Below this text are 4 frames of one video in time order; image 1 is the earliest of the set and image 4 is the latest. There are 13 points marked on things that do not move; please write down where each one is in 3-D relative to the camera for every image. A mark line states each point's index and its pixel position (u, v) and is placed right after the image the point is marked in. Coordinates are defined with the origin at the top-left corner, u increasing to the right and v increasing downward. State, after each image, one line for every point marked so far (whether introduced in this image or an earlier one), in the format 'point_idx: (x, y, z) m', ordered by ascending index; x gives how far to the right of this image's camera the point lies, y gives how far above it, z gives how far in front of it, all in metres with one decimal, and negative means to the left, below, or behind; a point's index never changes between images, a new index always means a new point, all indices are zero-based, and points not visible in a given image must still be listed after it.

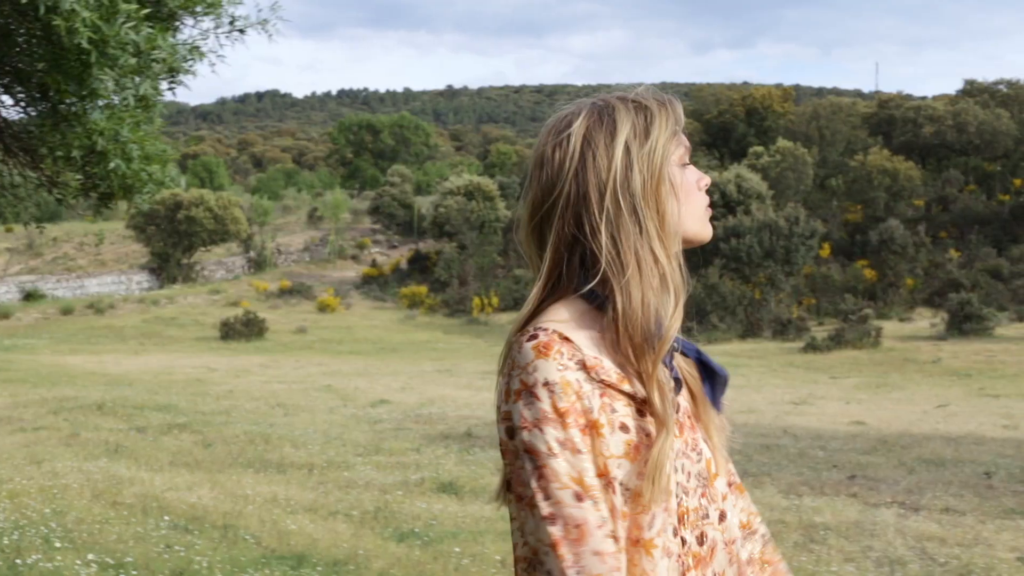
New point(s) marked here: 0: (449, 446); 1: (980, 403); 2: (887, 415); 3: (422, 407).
0: (-0.4, -0.9, +10.3) m
1: (+4.2, -1.0, +16.7) m
2: (+3.0, -1.0, +15.1) m
3: (-0.7, -0.9, +14.5) m
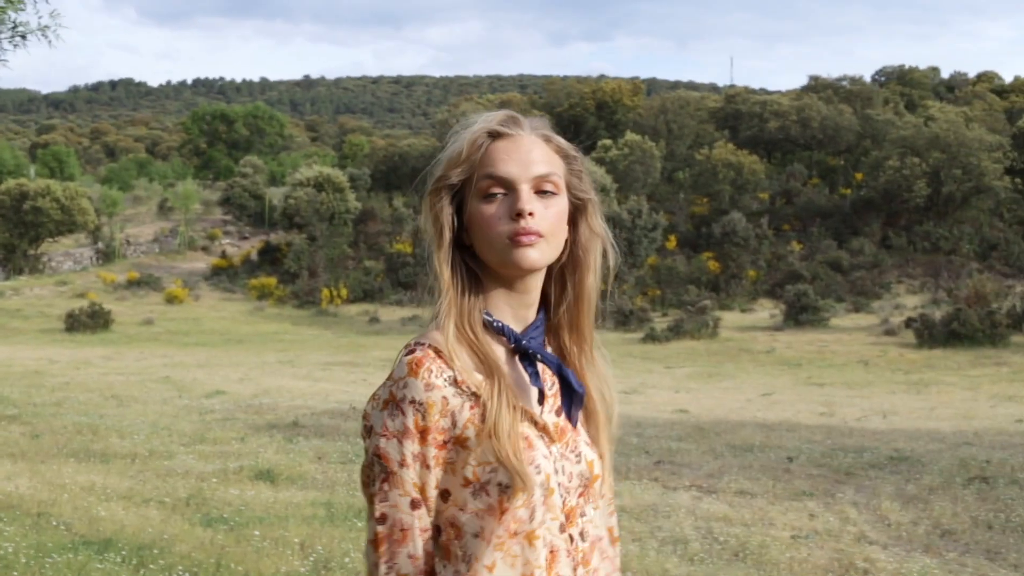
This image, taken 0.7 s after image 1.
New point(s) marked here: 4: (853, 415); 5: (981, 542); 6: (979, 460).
0: (-1.4, -0.8, +10.6) m
1: (+2.7, -1.0, +17.2) m
2: (+1.7, -1.0, +15.5) m
3: (-2.0, -0.9, +14.7) m
4: (+2.6, -1.0, +14.0) m
5: (+1.7, -0.9, +6.7) m
6: (+2.5, -0.9, +10.0) m
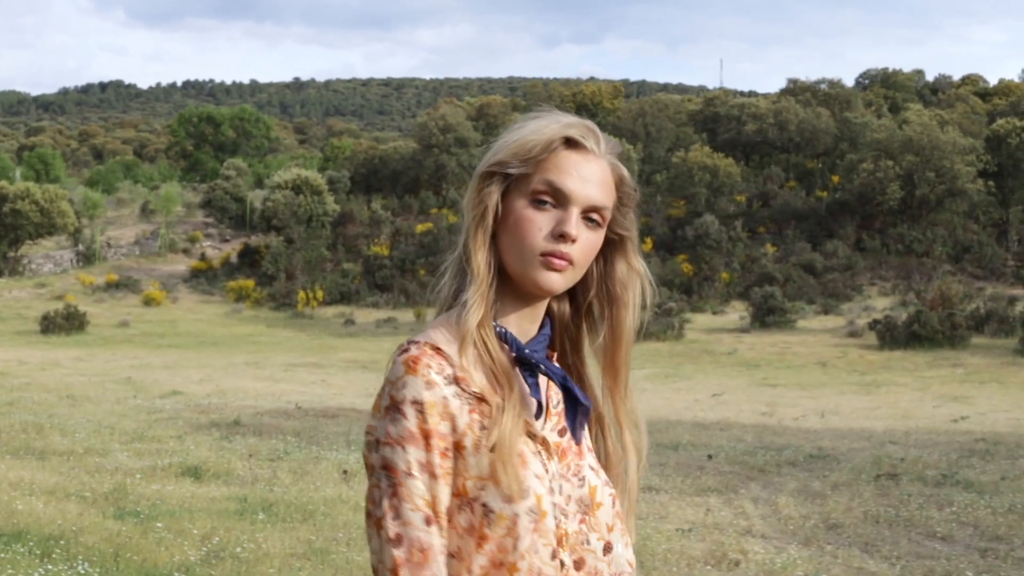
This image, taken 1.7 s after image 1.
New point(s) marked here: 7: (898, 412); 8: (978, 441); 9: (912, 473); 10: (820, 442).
0: (-1.8, -0.9, +10.8) m
1: (+2.3, -1.0, +17.5) m
2: (+1.3, -1.0, +15.8) m
3: (-2.4, -0.9, +15.0) m
4: (+2.2, -1.0, +14.3) m
5: (+1.3, -0.9, +7.0) m
6: (+2.1, -0.9, +10.3) m
7: (+3.1, -1.0, +14.9) m
8: (+3.0, -1.0, +11.7) m
9: (+2.0, -0.9, +9.4) m
10: (+1.9, -1.0, +11.5) m
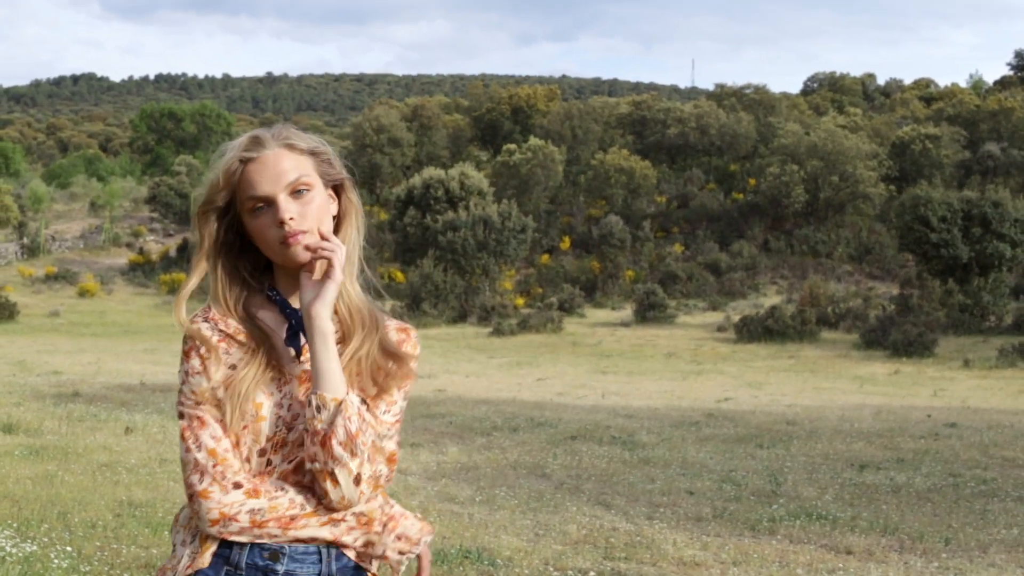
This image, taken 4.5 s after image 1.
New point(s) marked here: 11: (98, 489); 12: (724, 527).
0: (-3.3, -0.8, +13.0) m
1: (+0.7, -0.9, +19.7) m
2: (-0.3, -0.9, +18.0) m
3: (-4.0, -0.8, +17.1) m
4: (+0.6, -1.0, +16.5) m
5: (-0.1, -0.9, +9.2) m
6: (+0.6, -0.9, +12.4) m
7: (+1.5, -1.0, +17.1) m
8: (+1.4, -1.0, +13.9) m
9: (+0.5, -0.9, +11.6) m
10: (+0.4, -0.9, +13.7) m
11: (-1.8, -0.9, +7.9) m
12: (+0.8, -0.9, +7.3) m
